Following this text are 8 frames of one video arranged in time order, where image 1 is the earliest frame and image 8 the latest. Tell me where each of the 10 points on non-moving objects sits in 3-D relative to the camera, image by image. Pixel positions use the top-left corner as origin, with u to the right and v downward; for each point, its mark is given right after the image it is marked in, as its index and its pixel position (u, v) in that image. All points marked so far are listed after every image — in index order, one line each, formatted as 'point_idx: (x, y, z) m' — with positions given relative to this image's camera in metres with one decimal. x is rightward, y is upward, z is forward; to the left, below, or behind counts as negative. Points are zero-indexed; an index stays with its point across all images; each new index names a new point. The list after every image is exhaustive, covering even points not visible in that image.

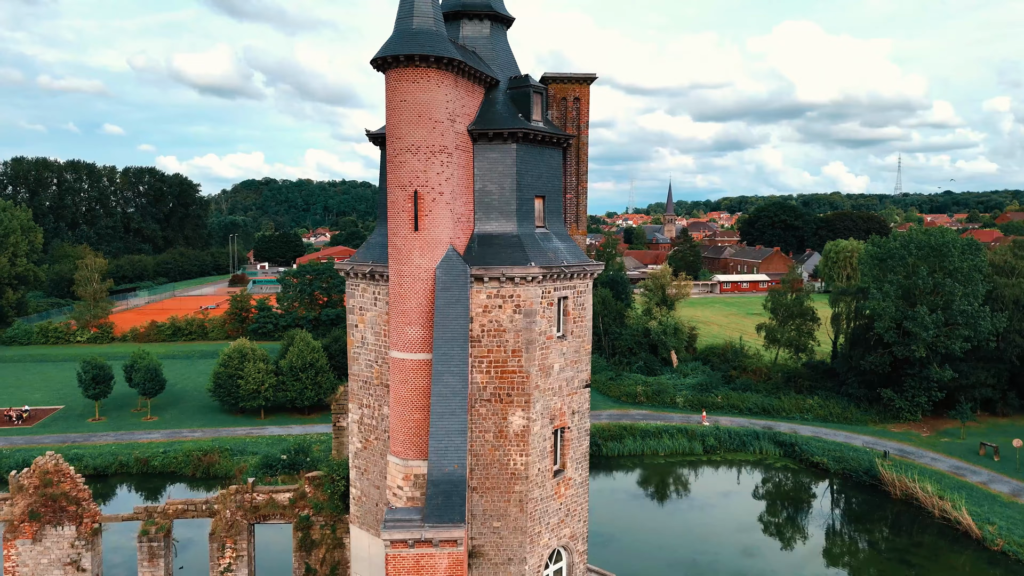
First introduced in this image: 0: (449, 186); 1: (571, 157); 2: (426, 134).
0: (-1.0, +1.6, +11.9) m
1: (+1.1, +2.6, +14.3) m
2: (-1.4, +2.4, +11.6) m
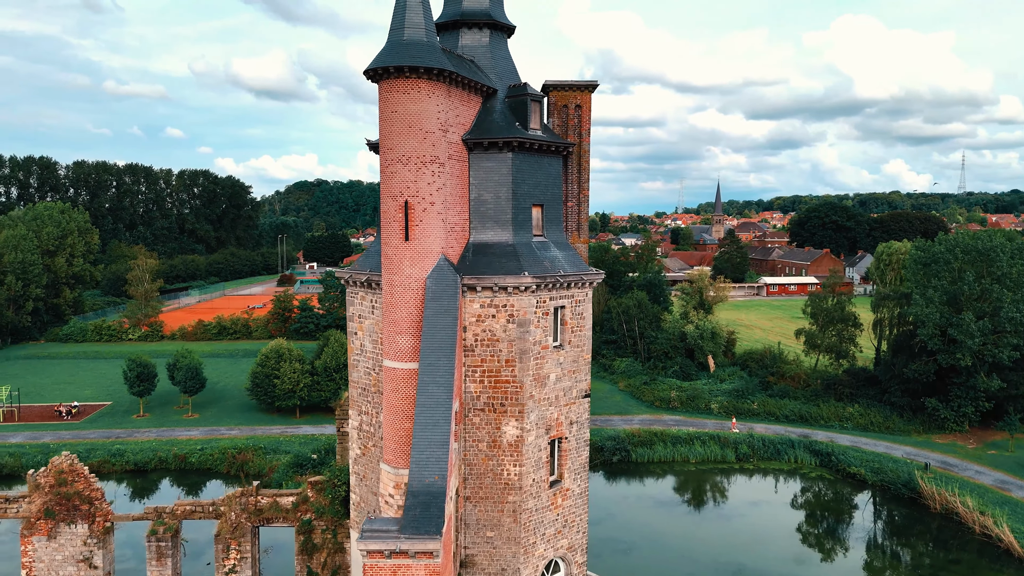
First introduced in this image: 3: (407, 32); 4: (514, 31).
0: (-1.2, +1.5, +11.9) m
1: (+1.1, +2.4, +14.2) m
2: (-1.5, +2.3, +11.6) m
3: (-1.7, +4.0, +11.6) m
4: (+0.1, +5.0, +14.1) m
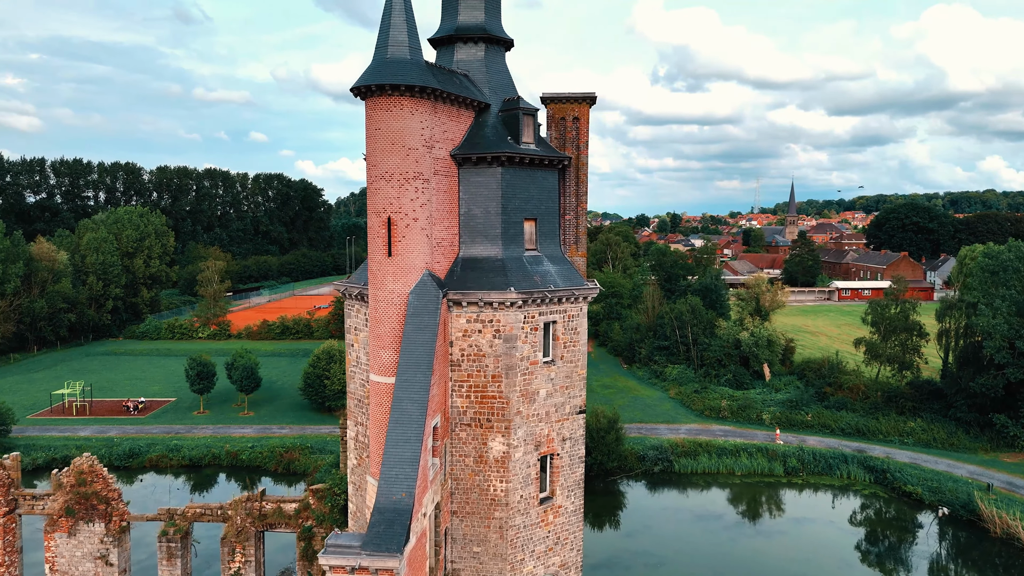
0: (-1.4, +1.2, +11.9) m
1: (+1.1, +2.1, +14.1) m
2: (-1.8, +2.0, +11.7) m
3: (-2.0, +3.8, +11.7) m
4: (0.0, +4.7, +14.1) m
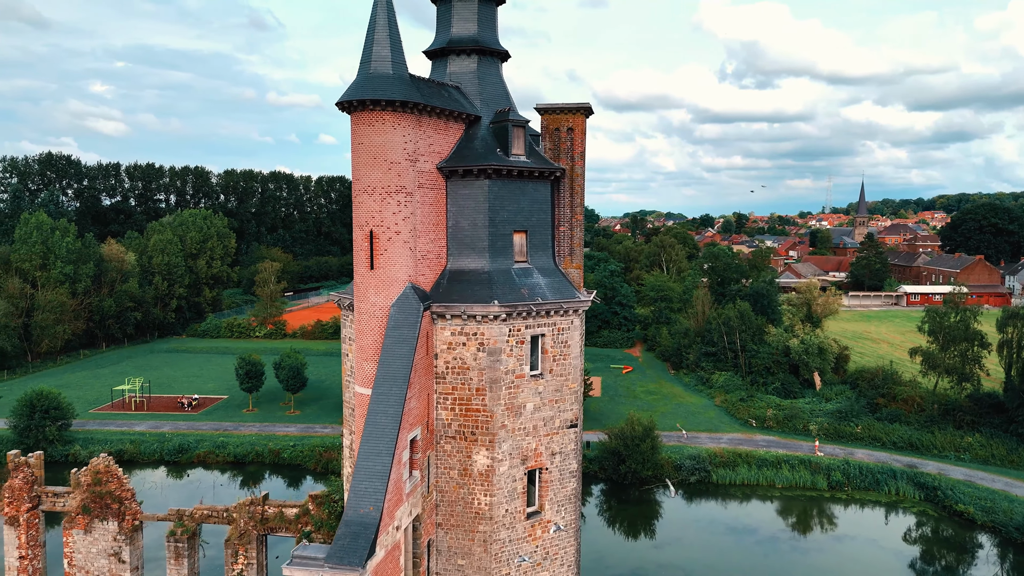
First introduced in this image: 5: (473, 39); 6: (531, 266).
0: (-1.7, +1.0, +12.0) m
1: (+1.0, +1.9, +13.9) m
2: (-2.1, +1.8, +11.8) m
3: (-2.2, +3.6, +11.8) m
4: (-0.1, +4.5, +14.0) m
5: (-0.7, +4.6, +13.4) m
6: (+0.3, +0.4, +13.2) m
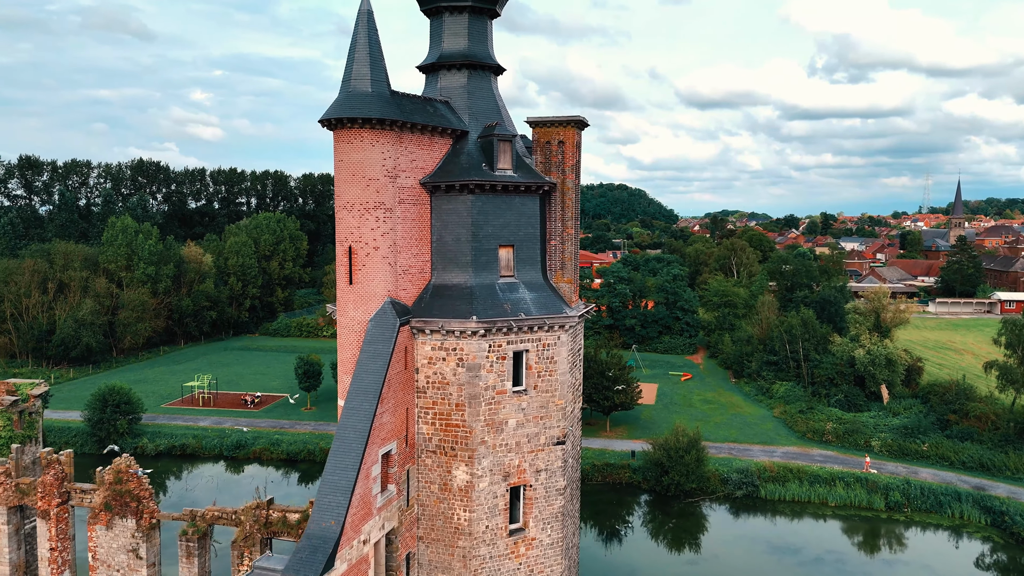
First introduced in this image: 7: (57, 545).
0: (-2.1, +0.8, +12.1) m
1: (+0.8, +1.6, +13.7) m
2: (-2.5, +1.6, +12.0) m
3: (-2.6, +3.3, +12.0) m
4: (-0.2, +4.2, +14.0) m
5: (-0.9, +4.3, +13.5) m
6: (+0.1, +0.1, +13.1) m
7: (-10.5, -6.0, +16.9) m
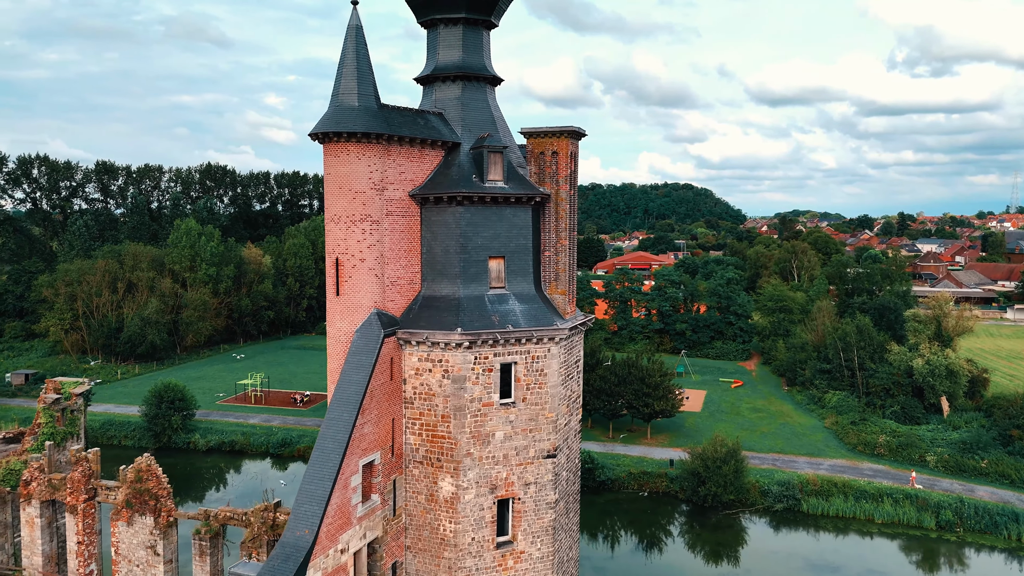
0: (-2.3, +0.6, +12.3) m
1: (+0.7, +1.4, +13.6) m
2: (-2.7, +1.4, +12.2) m
3: (-2.8, +3.2, +12.2) m
4: (-0.2, +4.0, +13.9) m
5: (-1.0, +4.1, +13.5) m
6: (-0.1, -0.1, +13.1) m
7: (-10.4, -6.1, +17.7) m
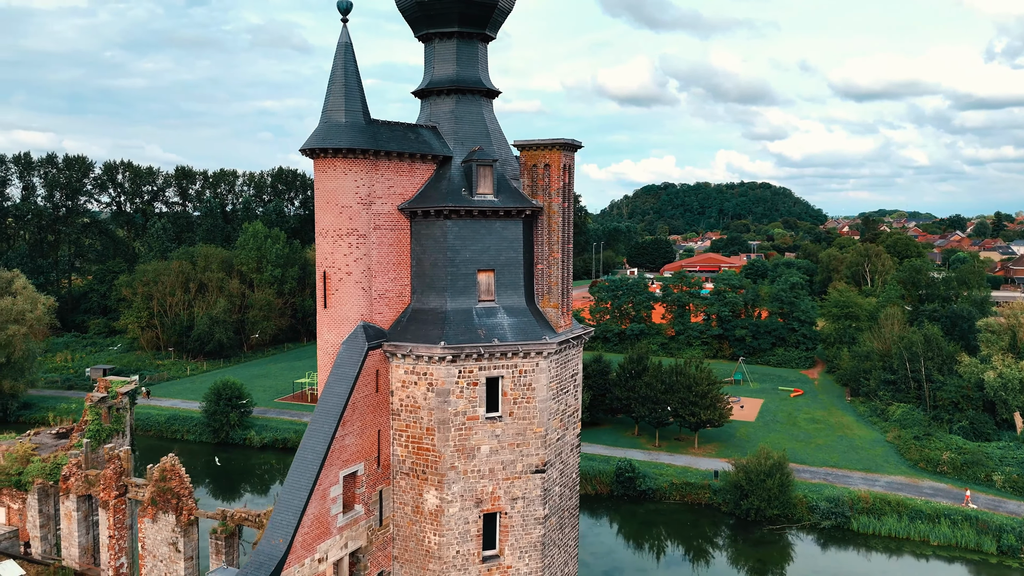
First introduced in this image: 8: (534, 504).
0: (-2.6, +0.4, +12.4) m
1: (+0.6, +1.1, +13.5) m
2: (-3.0, +1.2, +12.4) m
3: (-3.1, +2.9, +12.4) m
4: (-0.3, +3.8, +13.9) m
5: (-1.1, +3.9, +13.5) m
6: (-0.3, -0.3, +13.0) m
7: (-10.1, -6.2, +18.6) m
8: (+0.4, -3.9, +13.1) m
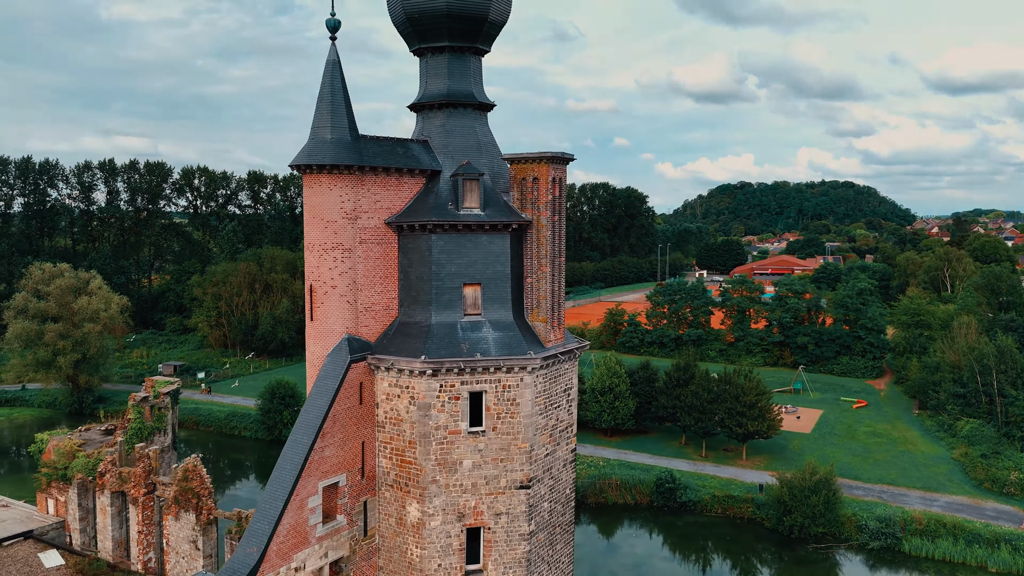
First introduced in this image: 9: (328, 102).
0: (-2.9, +0.1, +12.6) m
1: (+0.4, +0.9, +13.4) m
2: (-3.3, +0.9, +12.6) m
3: (-3.3, +2.7, +12.6) m
4: (-0.5, +3.5, +13.9) m
5: (-1.3, +3.6, +13.6) m
6: (-0.5, -0.6, +13.0) m
7: (-9.8, -6.4, +19.5) m
8: (+0.1, -4.1, +13.0) m
9: (-3.1, +3.3, +12.7) m
